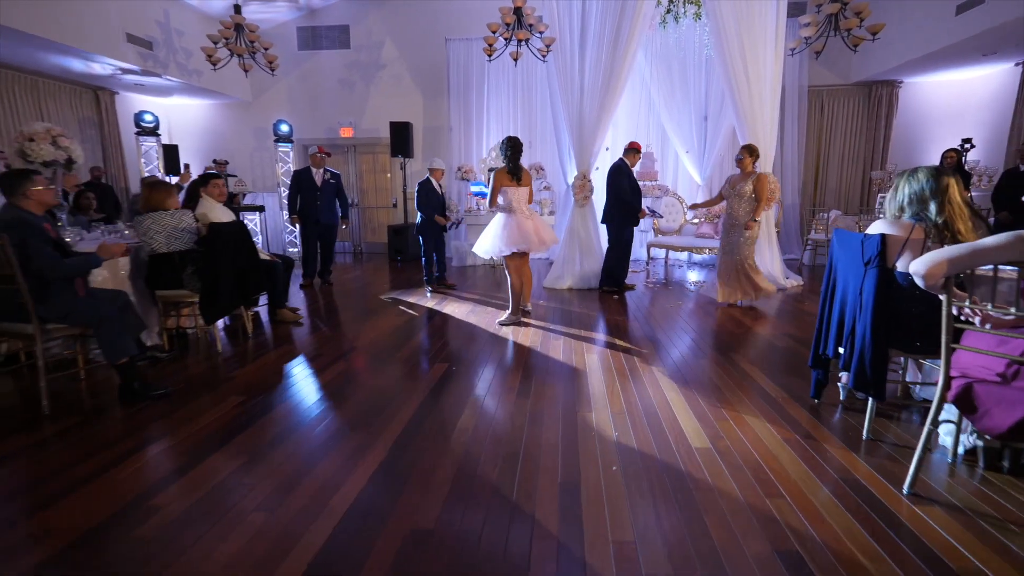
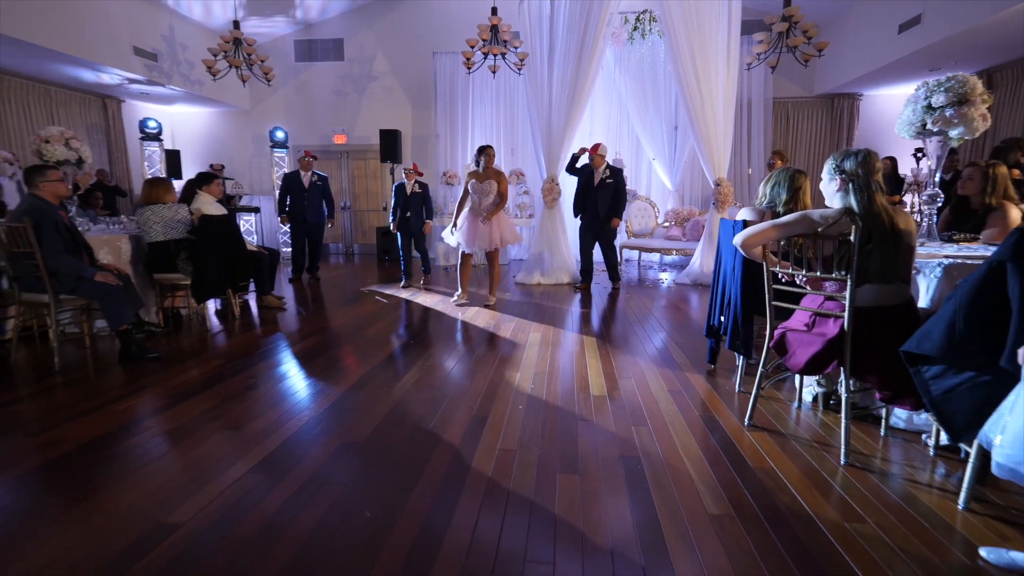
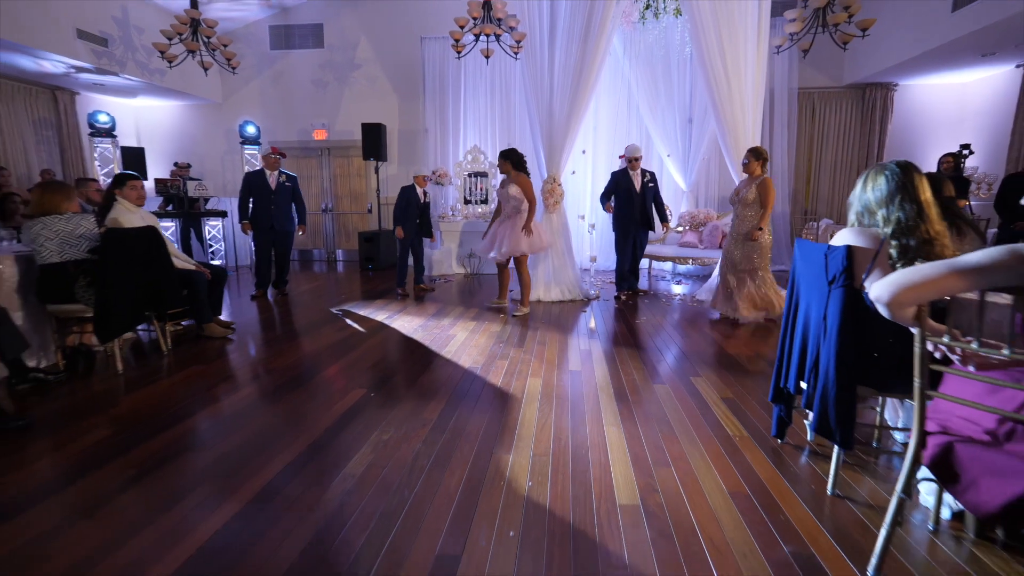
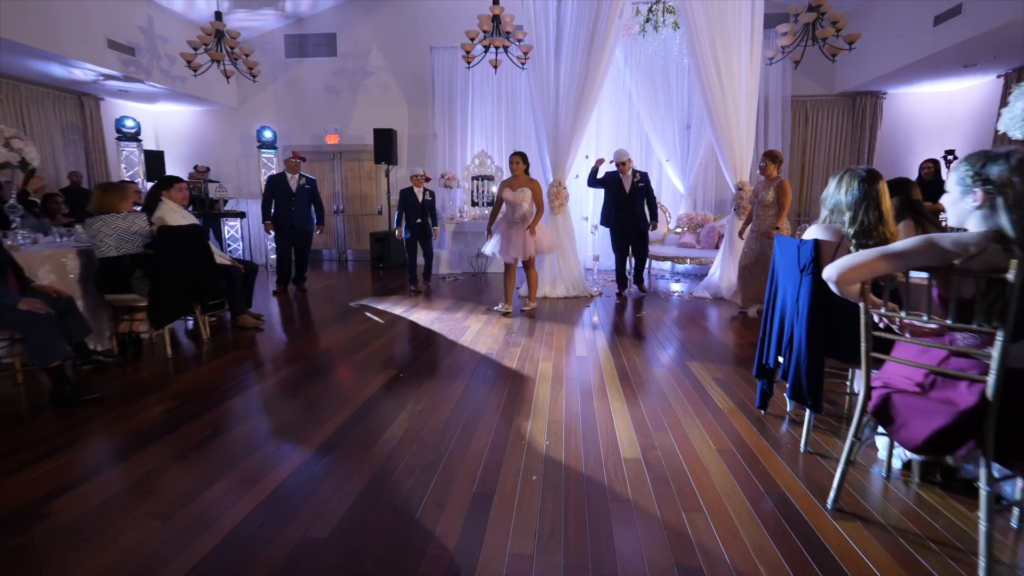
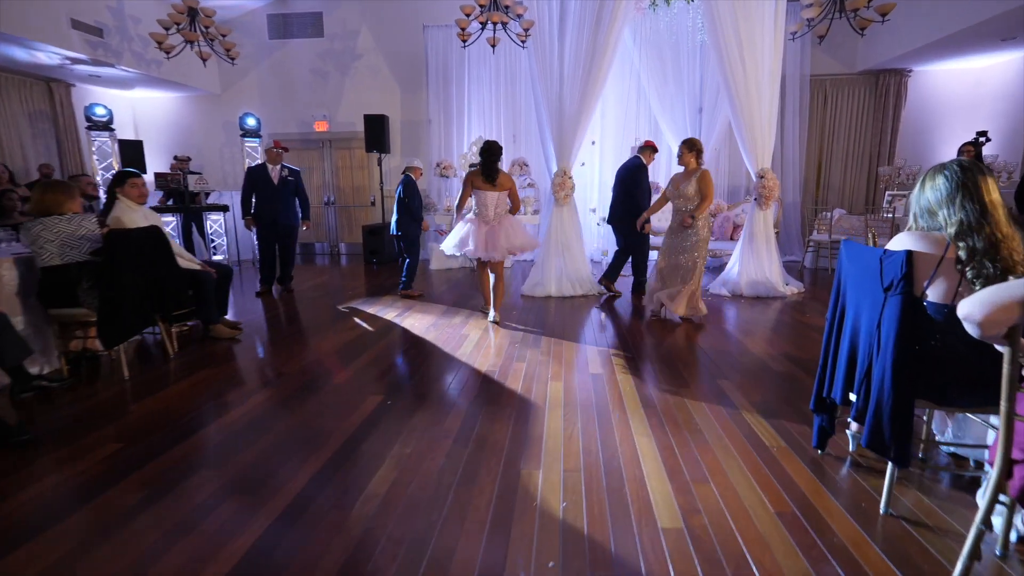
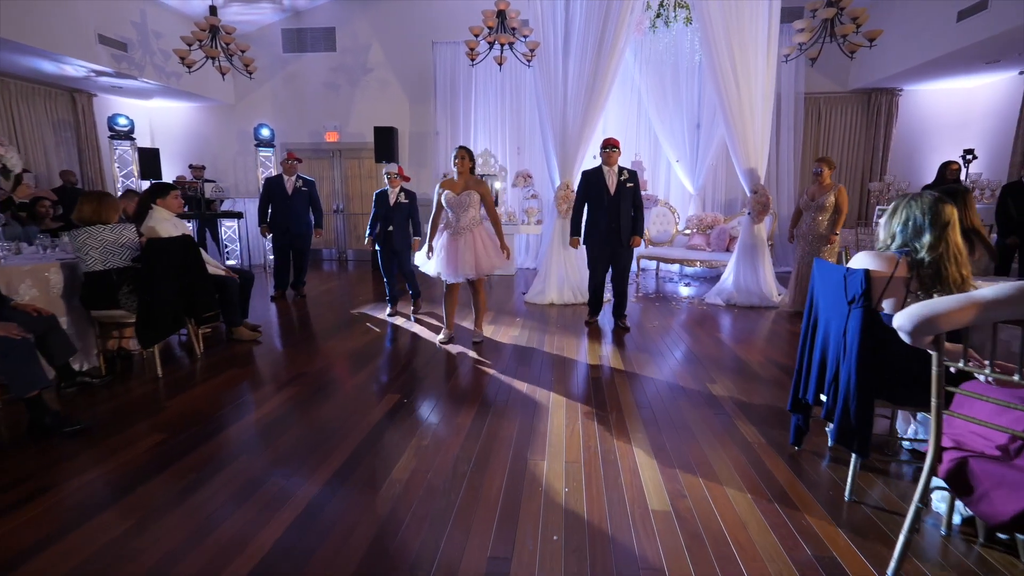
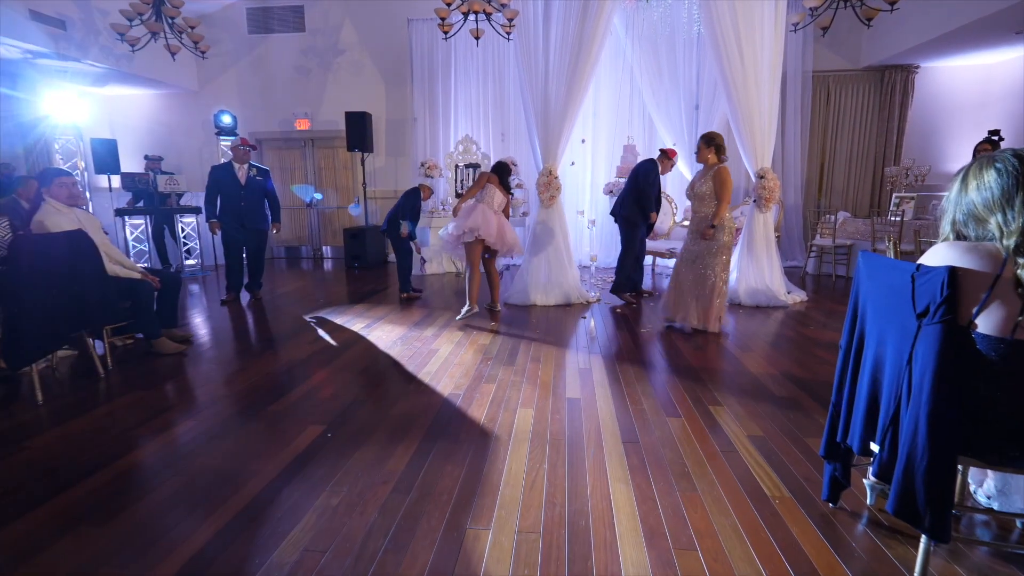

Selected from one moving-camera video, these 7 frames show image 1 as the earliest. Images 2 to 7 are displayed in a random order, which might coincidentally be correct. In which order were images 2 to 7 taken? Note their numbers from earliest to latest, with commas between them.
5, 7, 3, 4, 2, 6
